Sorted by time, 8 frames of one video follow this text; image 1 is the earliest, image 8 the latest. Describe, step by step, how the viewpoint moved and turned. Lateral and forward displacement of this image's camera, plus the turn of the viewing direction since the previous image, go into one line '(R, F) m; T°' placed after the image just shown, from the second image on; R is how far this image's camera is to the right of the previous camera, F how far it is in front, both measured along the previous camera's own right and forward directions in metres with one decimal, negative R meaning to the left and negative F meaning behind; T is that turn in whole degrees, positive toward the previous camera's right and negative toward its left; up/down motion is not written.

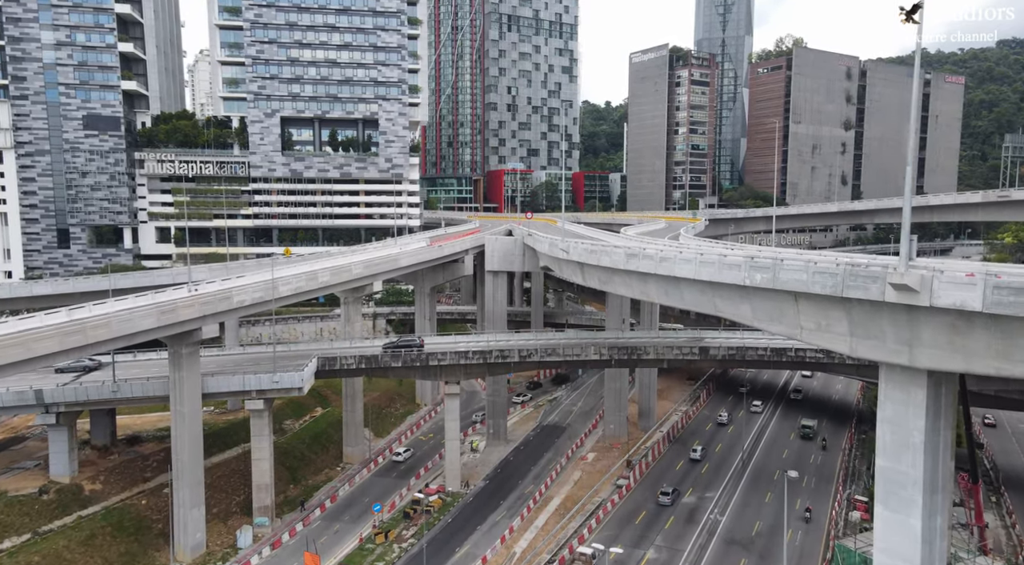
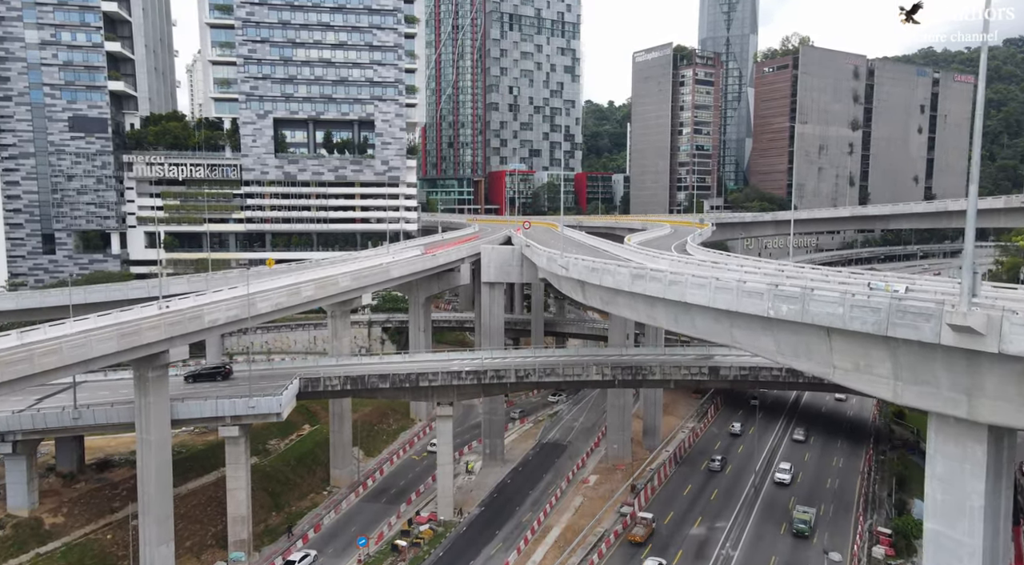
(+0.4, +3.5) m; 0°
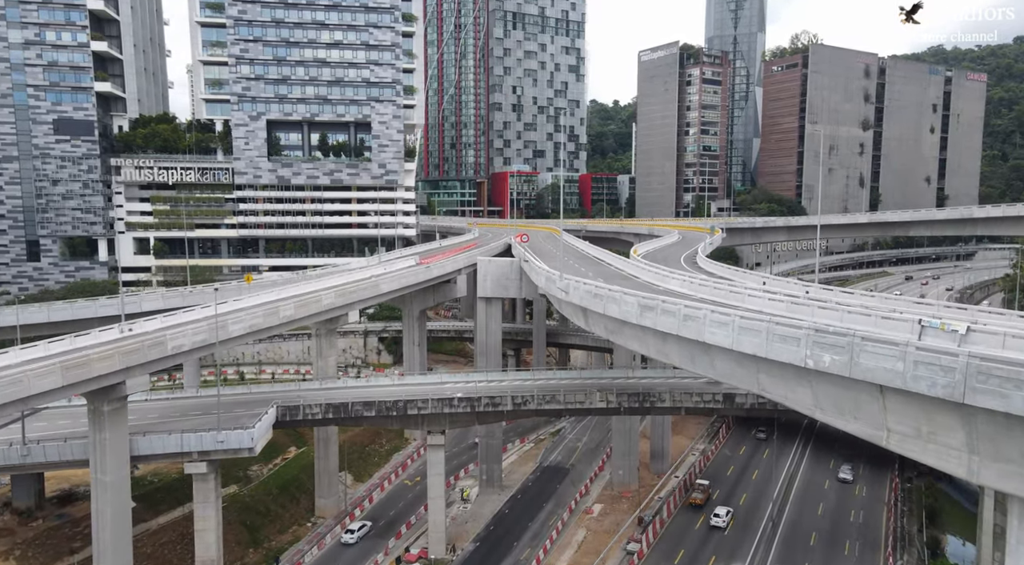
(+0.5, +4.0) m; 0°
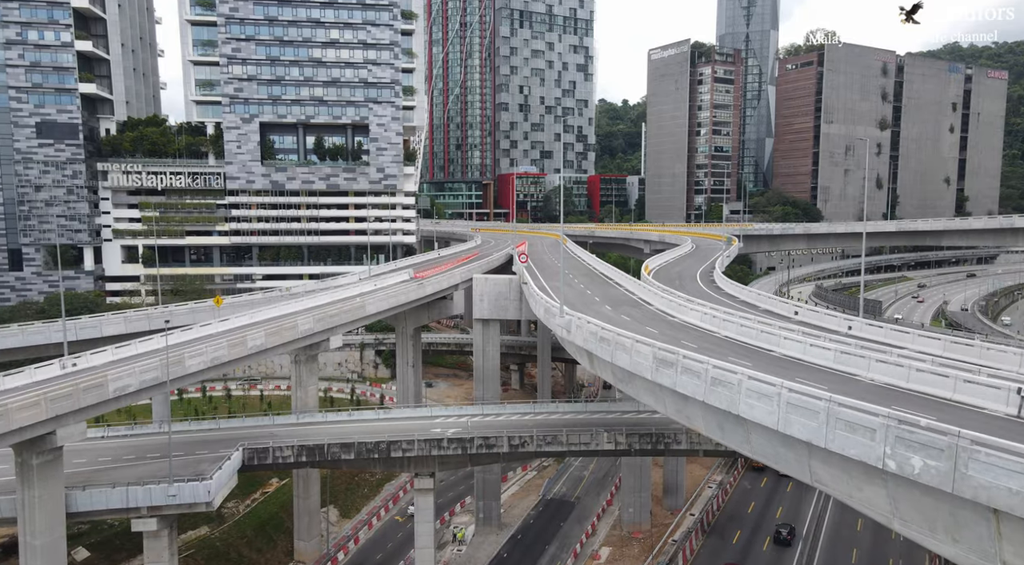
(+0.6, +5.1) m; -1°
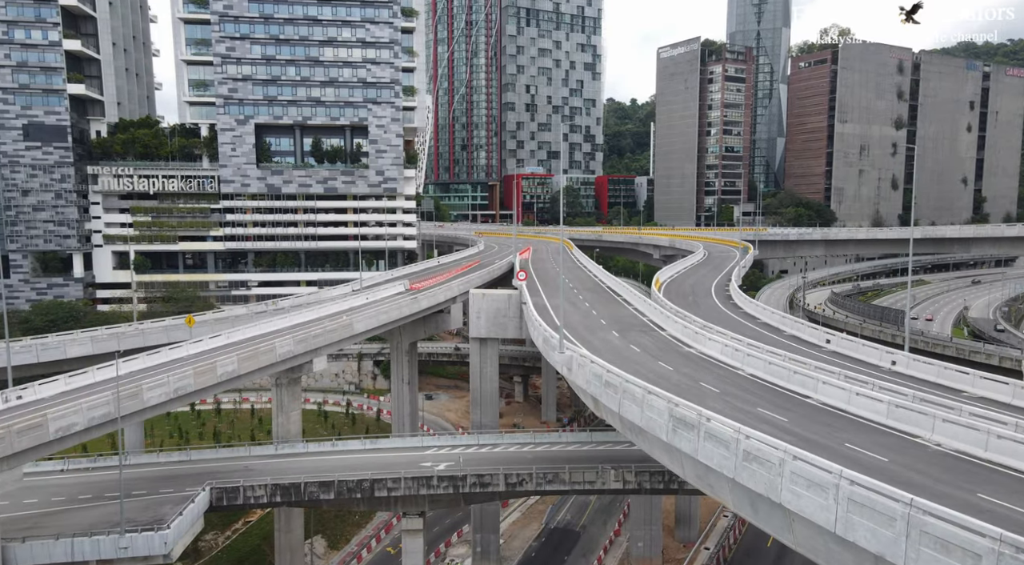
(+0.5, +3.9) m; -1°
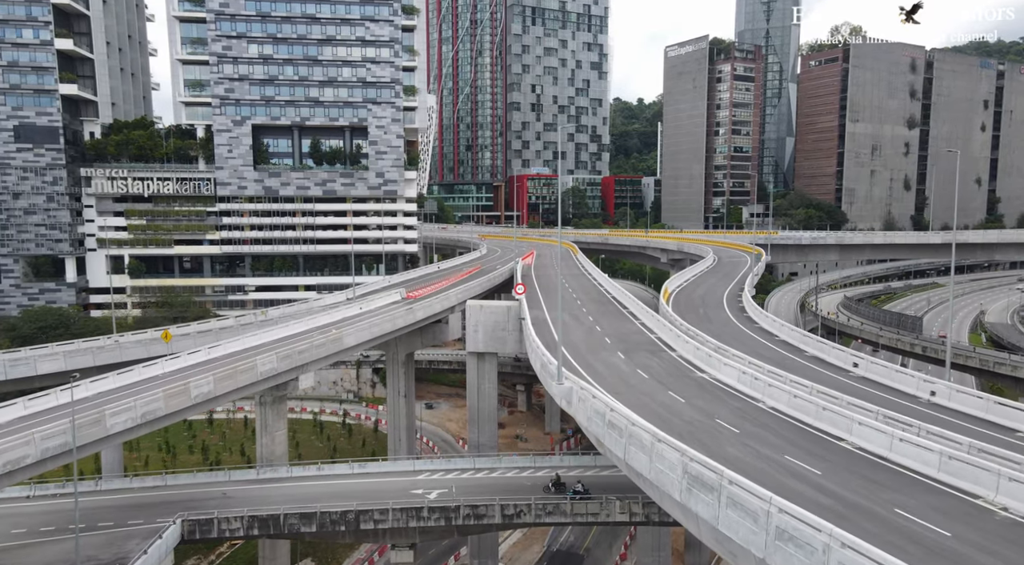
(+0.4, +2.8) m; 0°
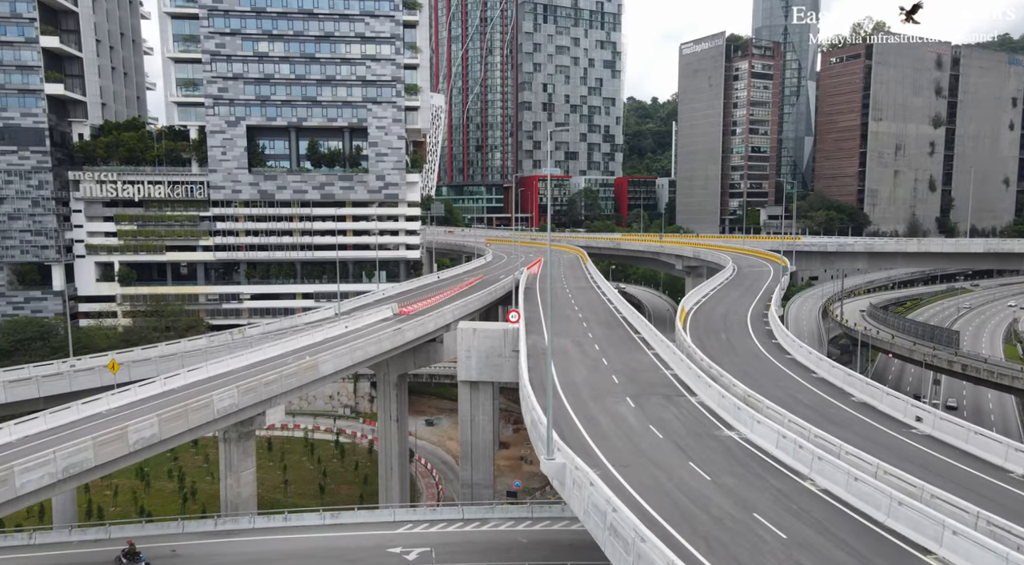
(+0.8, +5.0) m; -1°
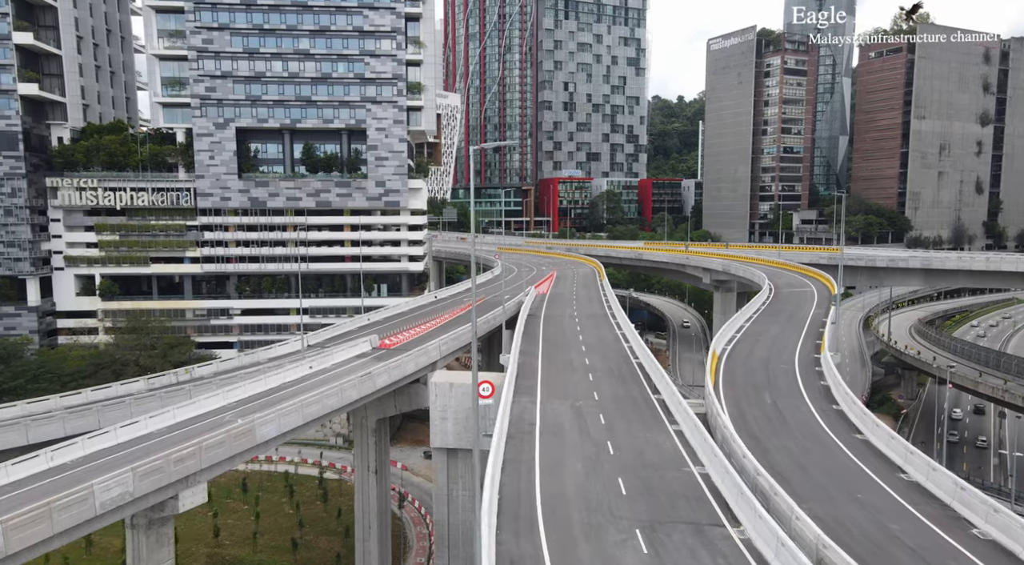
(+1.4, +8.2) m; -2°
